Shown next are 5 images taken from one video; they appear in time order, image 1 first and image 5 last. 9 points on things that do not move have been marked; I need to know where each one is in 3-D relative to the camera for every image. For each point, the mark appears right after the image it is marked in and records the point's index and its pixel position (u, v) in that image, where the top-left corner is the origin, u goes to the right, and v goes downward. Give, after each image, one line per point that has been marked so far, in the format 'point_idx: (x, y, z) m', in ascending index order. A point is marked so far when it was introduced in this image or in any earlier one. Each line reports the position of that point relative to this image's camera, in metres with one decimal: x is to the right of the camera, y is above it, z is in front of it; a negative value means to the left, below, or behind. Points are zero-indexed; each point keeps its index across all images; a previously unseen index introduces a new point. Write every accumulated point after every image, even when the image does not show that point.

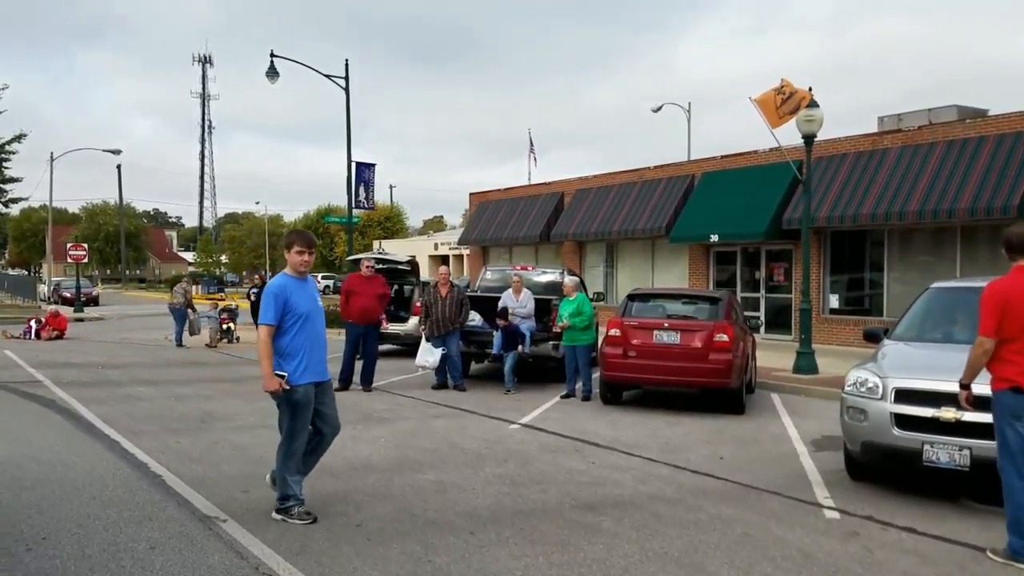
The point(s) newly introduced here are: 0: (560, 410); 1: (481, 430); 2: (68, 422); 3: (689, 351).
0: (+0.7, -1.7, +11.2) m
1: (-0.4, -1.7, +9.5) m
2: (-5.1, -1.5, +9.4) m
3: (+2.3, -0.8, +10.7) m
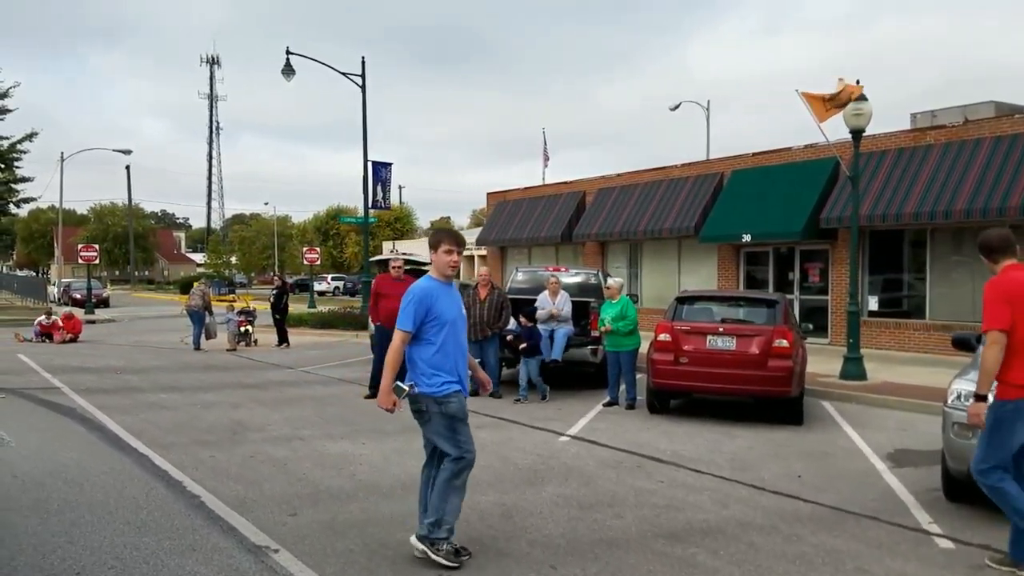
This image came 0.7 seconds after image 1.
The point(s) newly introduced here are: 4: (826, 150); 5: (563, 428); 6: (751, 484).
0: (+1.2, -1.7, +10.6) m
1: (+0.2, -1.7, +8.9) m
2: (-4.6, -1.6, +8.8) m
3: (+2.9, -0.9, +10.1) m
4: (+7.6, +3.4, +19.7) m
5: (+0.6, -1.7, +9.9) m
6: (+2.1, -1.7, +7.2) m
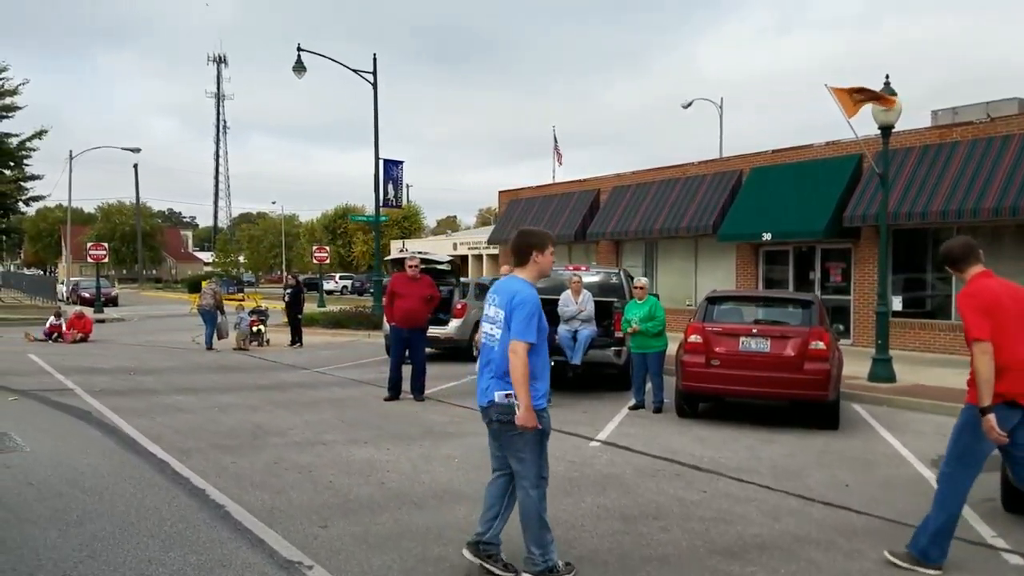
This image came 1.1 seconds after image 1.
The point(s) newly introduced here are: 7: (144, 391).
0: (+1.6, -1.7, +10.3) m
1: (+0.5, -1.7, +8.6) m
2: (-4.3, -1.6, +8.5) m
3: (+3.2, -0.9, +9.8) m
4: (+8.0, +3.4, +19.3) m
5: (+1.0, -1.7, +9.6) m
6: (+2.4, -1.7, +6.9) m
7: (-5.4, -1.5, +11.9) m
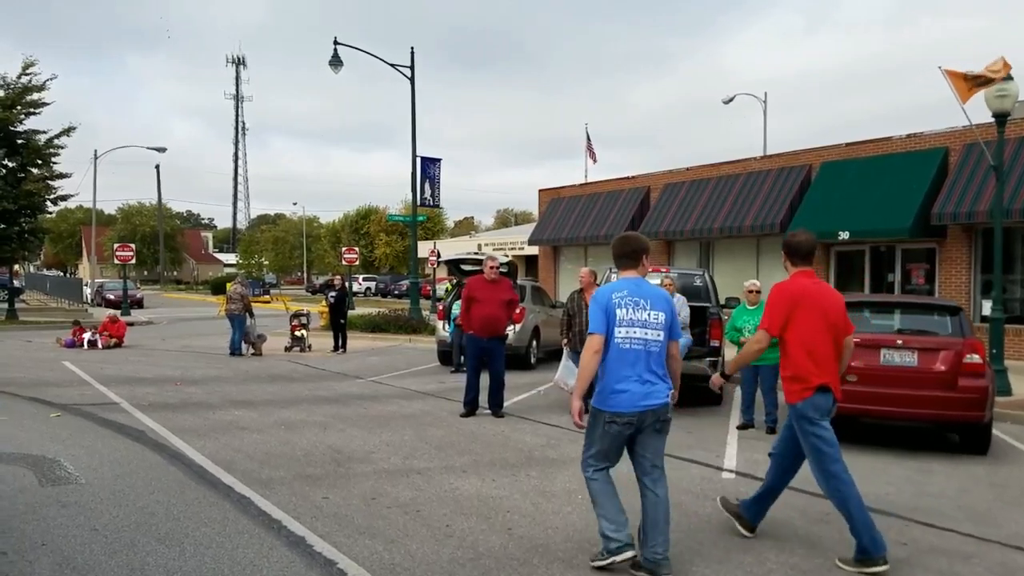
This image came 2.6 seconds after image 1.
0: (+2.7, -1.8, +9.0) m
1: (+1.6, -1.7, +7.4) m
2: (-3.1, -1.6, +7.4) m
3: (+4.4, -0.9, +8.5) m
4: (+9.4, +3.3, +18.0) m
5: (+2.1, -1.8, +8.4) m
6: (+3.5, -1.8, +5.7) m
7: (-4.2, -1.6, +10.8) m
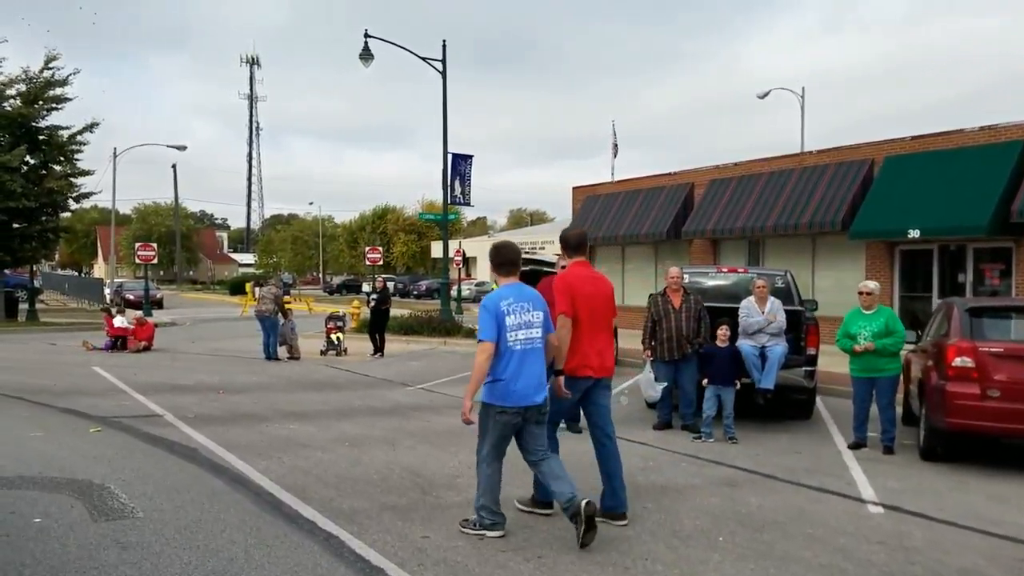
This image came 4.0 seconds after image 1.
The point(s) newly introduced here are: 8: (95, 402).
0: (+3.7, -1.8, +8.0) m
1: (+2.5, -1.8, +6.4) m
2: (-2.2, -1.6, +6.5) m
3: (+5.3, -1.0, +7.5) m
4: (+10.4, +3.3, +16.9) m
5: (+3.0, -1.8, +7.4) m
6: (+4.4, -1.8, +4.6) m
7: (-3.3, -1.6, +9.9) m
8: (-5.6, -1.5, +10.9) m
